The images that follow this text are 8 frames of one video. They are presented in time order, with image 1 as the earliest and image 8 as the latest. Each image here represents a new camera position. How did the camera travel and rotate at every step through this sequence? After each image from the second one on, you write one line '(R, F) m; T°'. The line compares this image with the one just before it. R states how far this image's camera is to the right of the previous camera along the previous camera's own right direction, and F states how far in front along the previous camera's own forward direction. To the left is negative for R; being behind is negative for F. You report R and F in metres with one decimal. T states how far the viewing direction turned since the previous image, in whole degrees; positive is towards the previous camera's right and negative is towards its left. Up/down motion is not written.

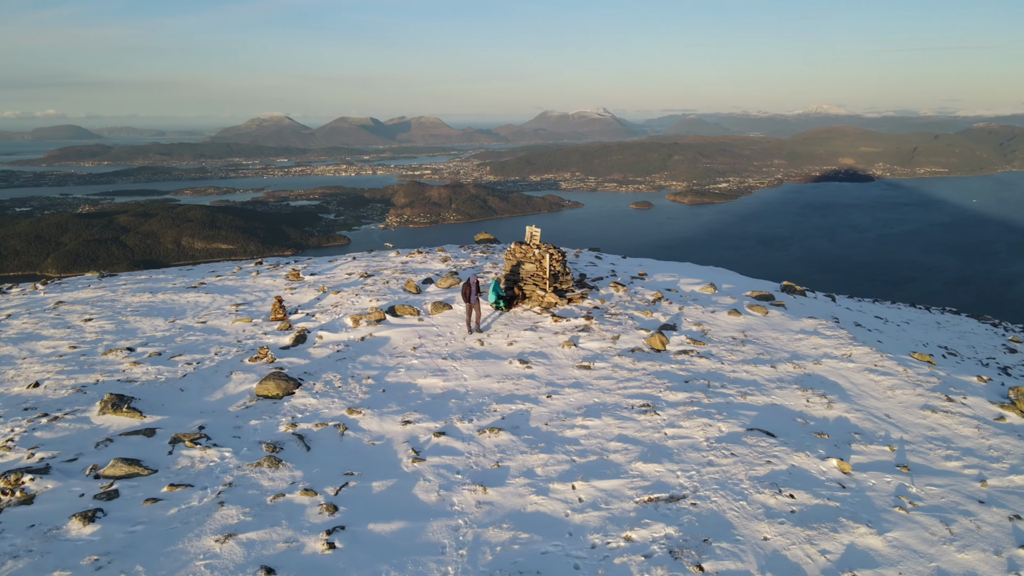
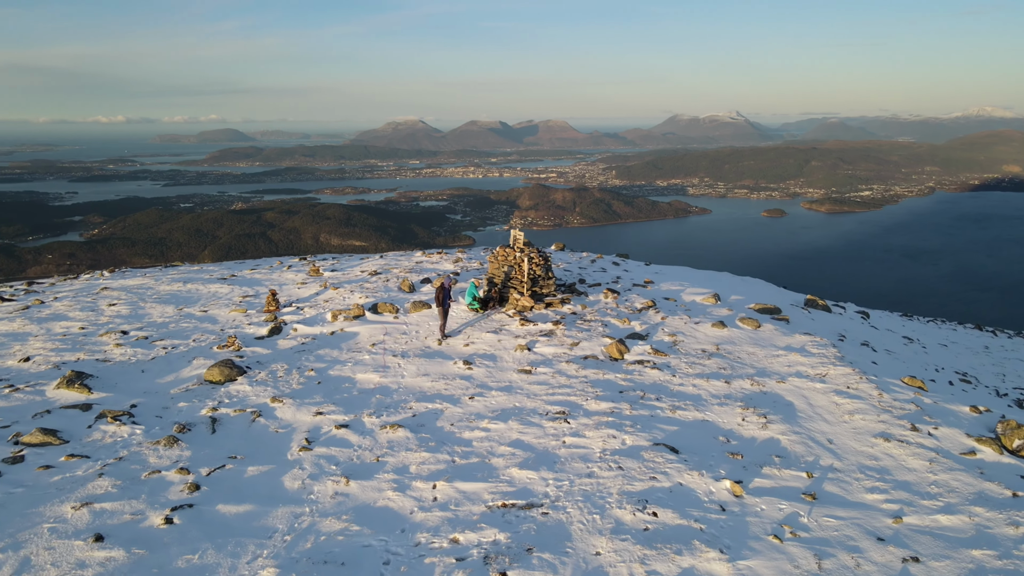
(+2.4, +0.1) m; -9°
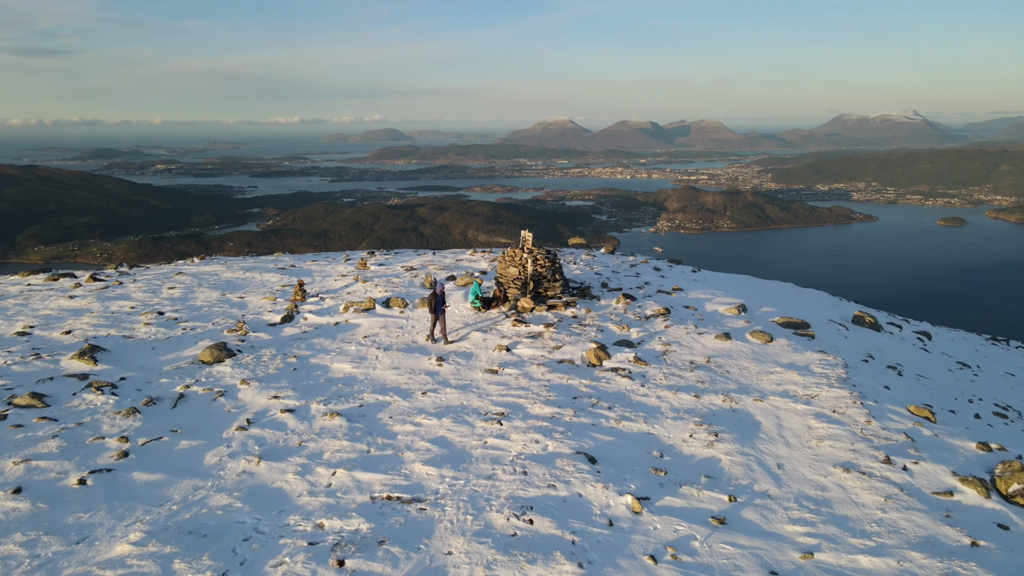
(+2.3, +0.2) m; -11°
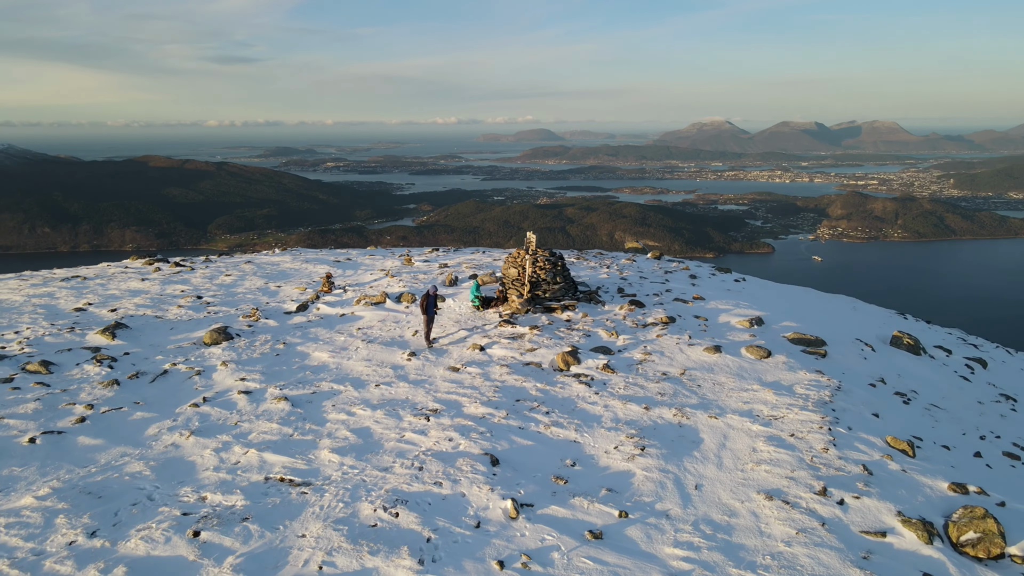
(+2.4, +0.2) m; -11°
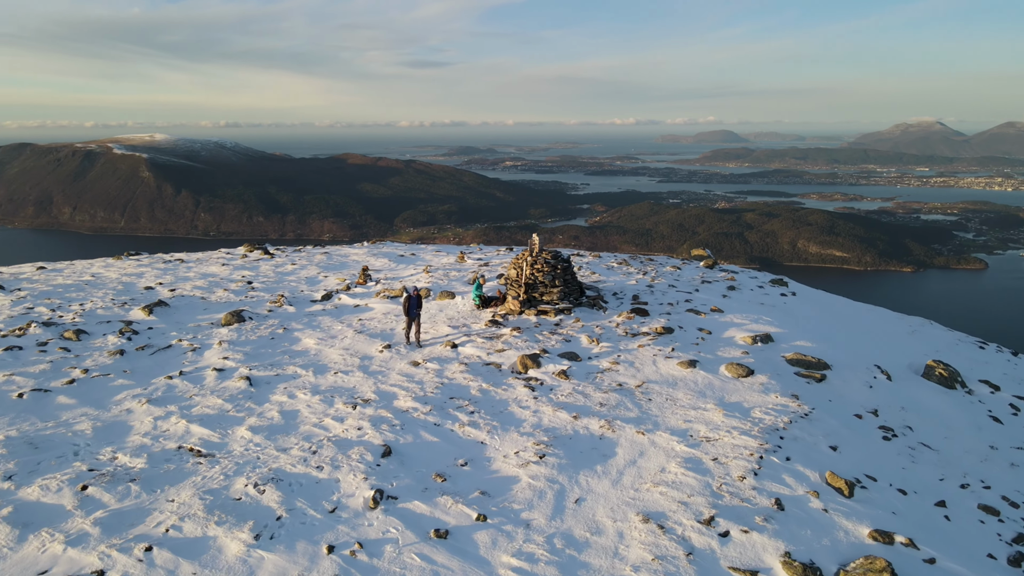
(+2.9, +0.3) m; -13°
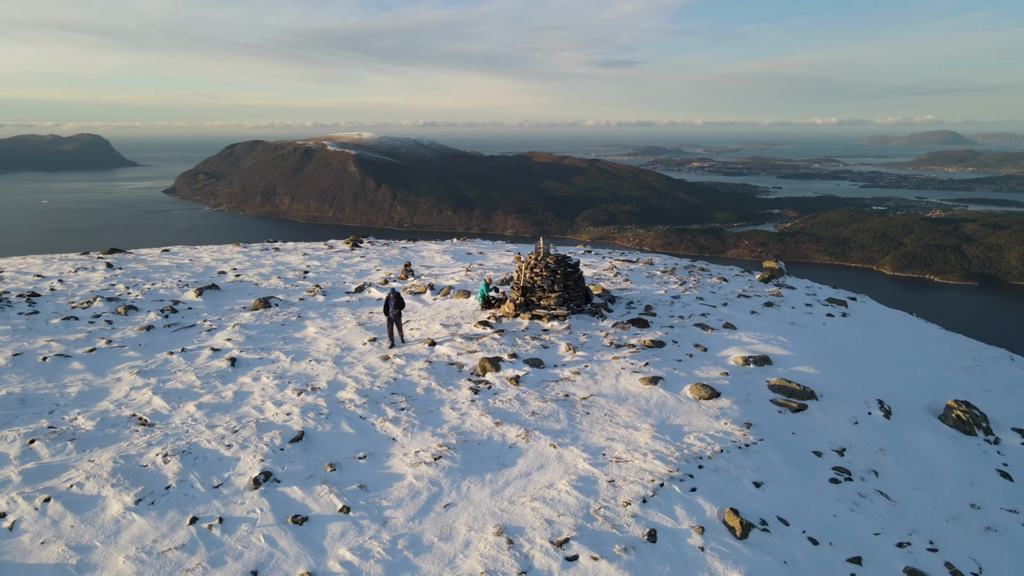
(+2.9, +0.3) m; -13°
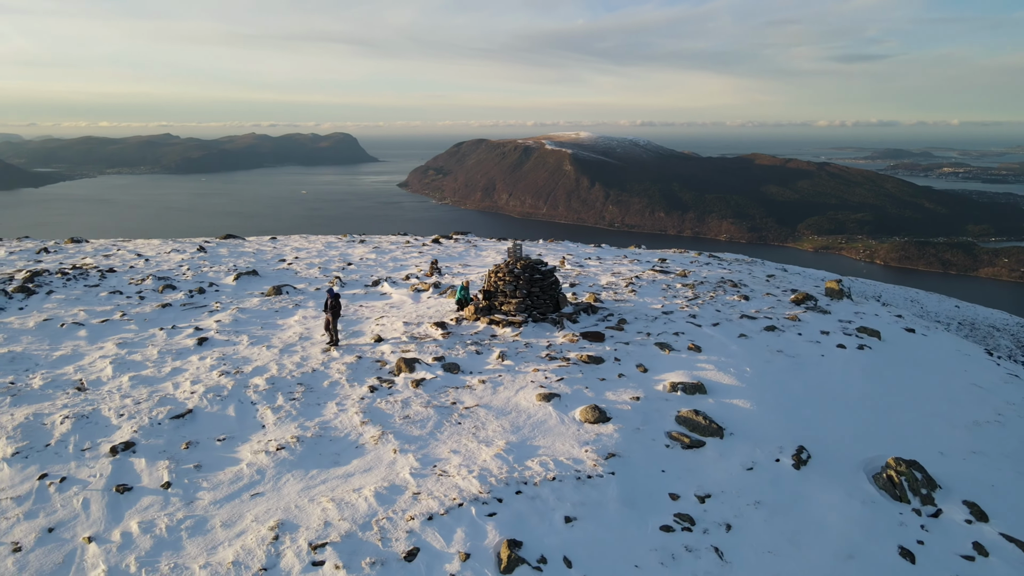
(+3.9, +0.7) m; -16°
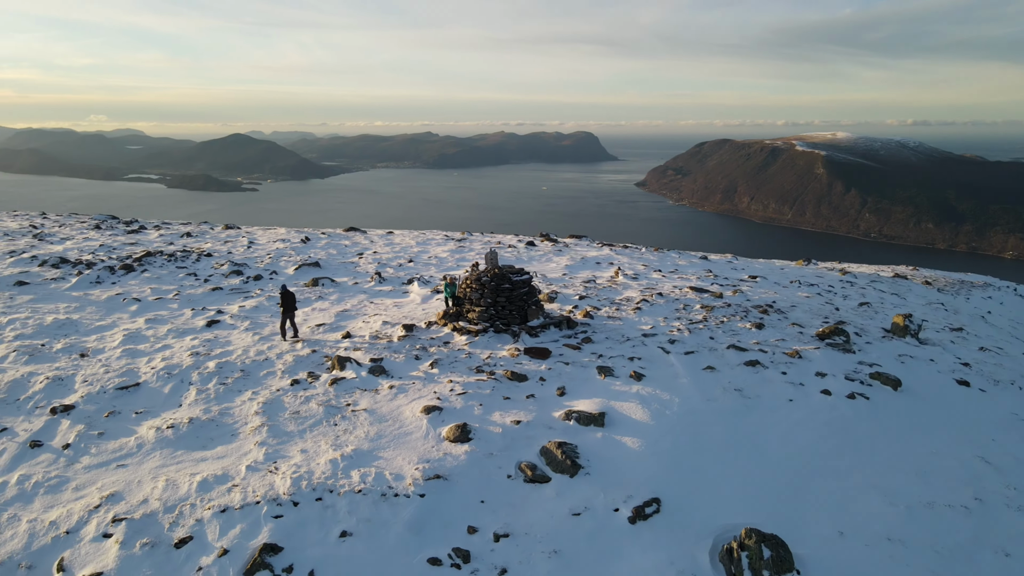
(+4.1, +0.9) m; -17°
